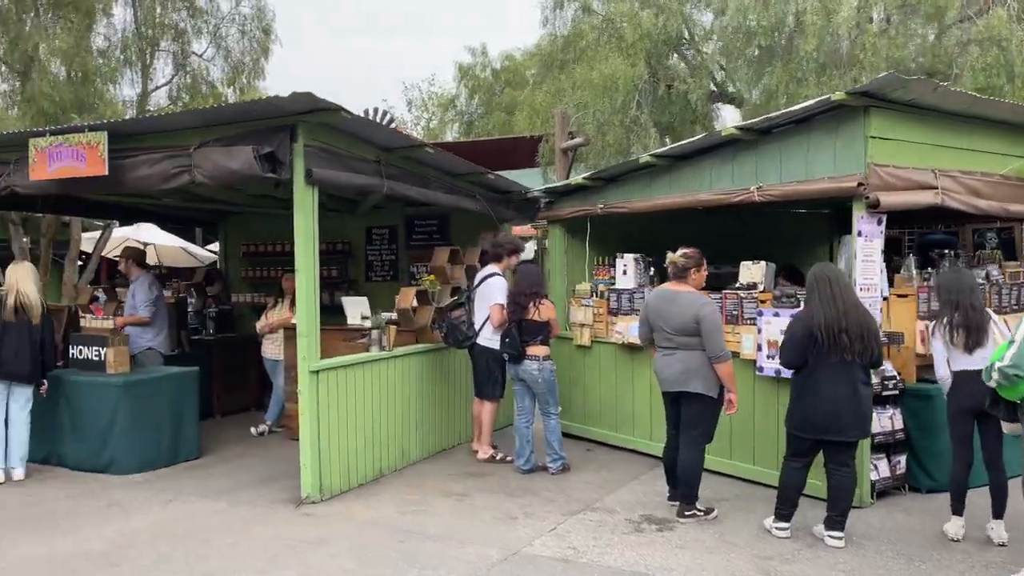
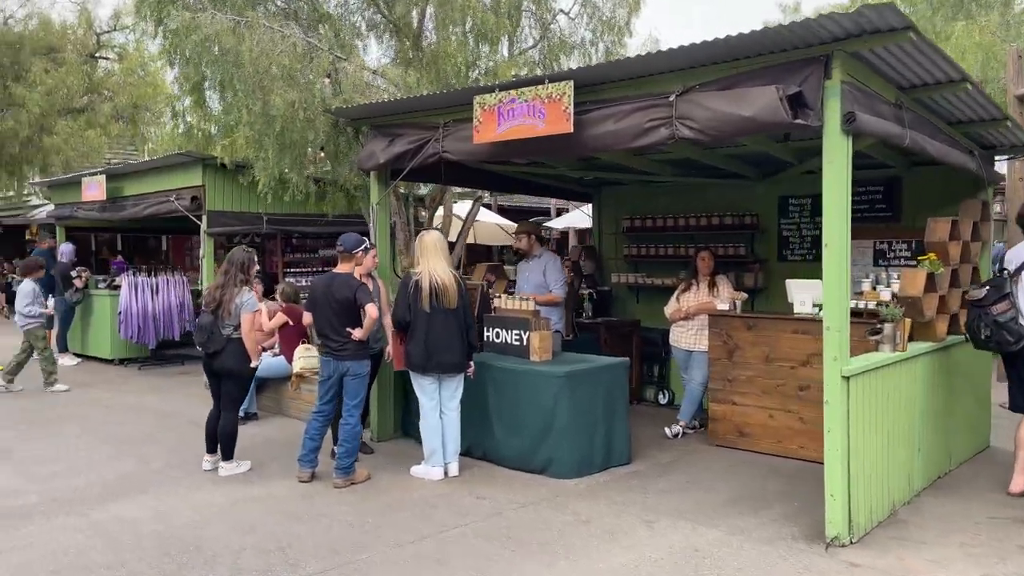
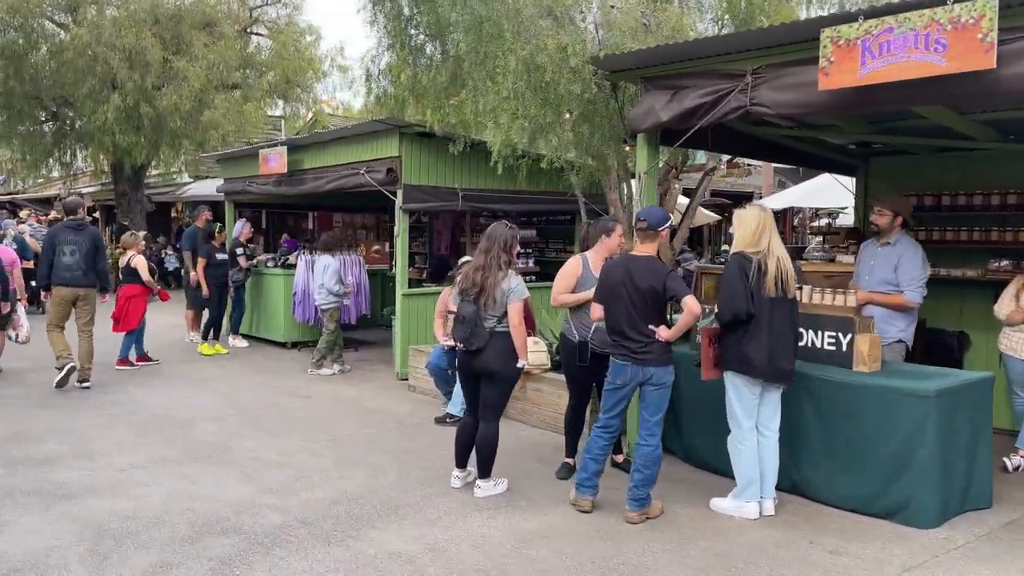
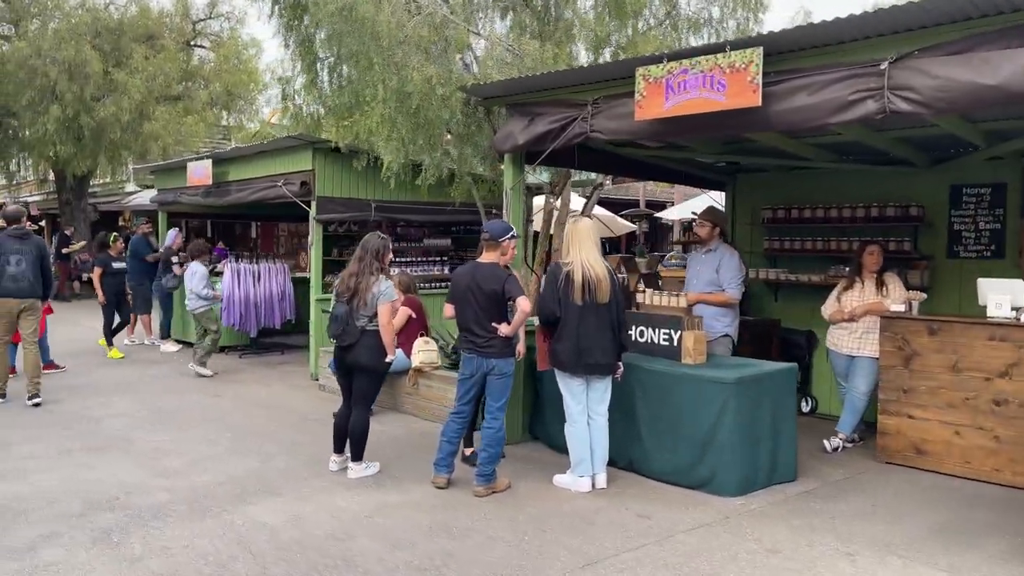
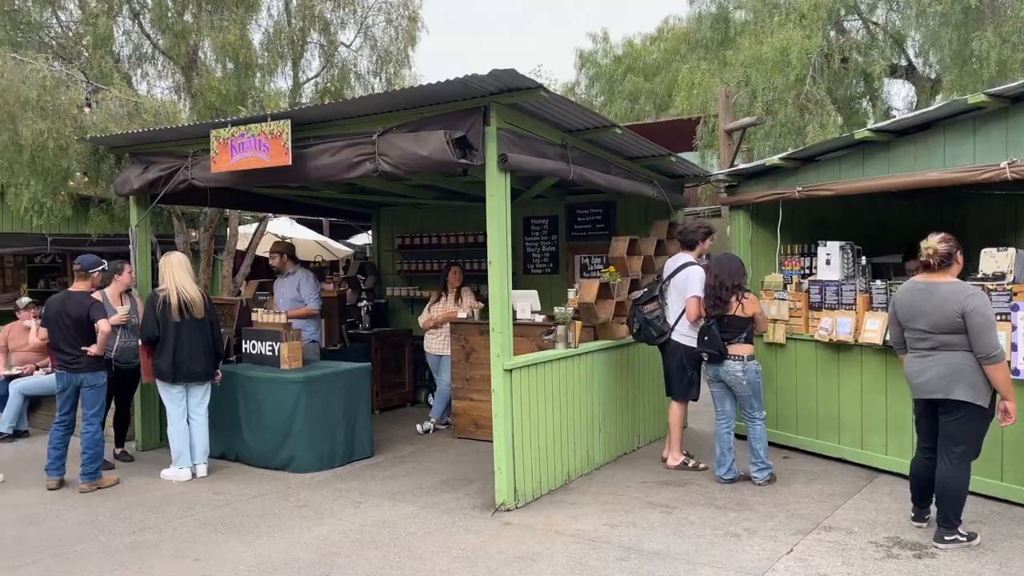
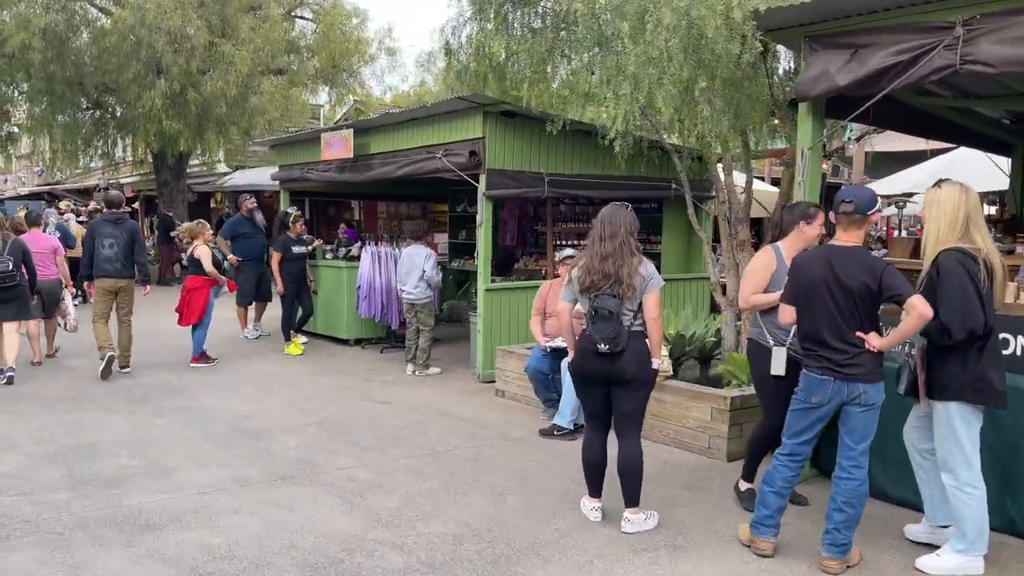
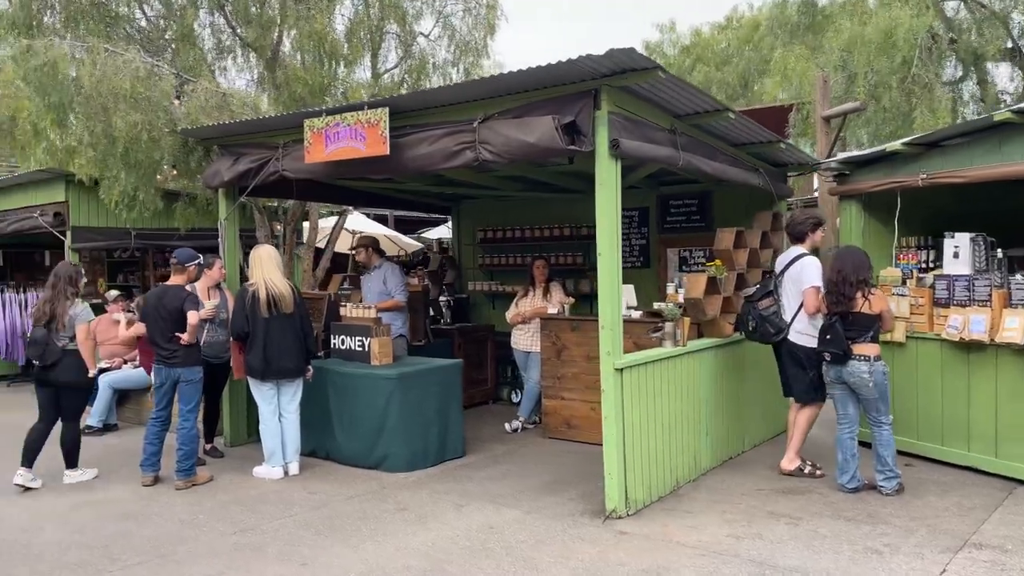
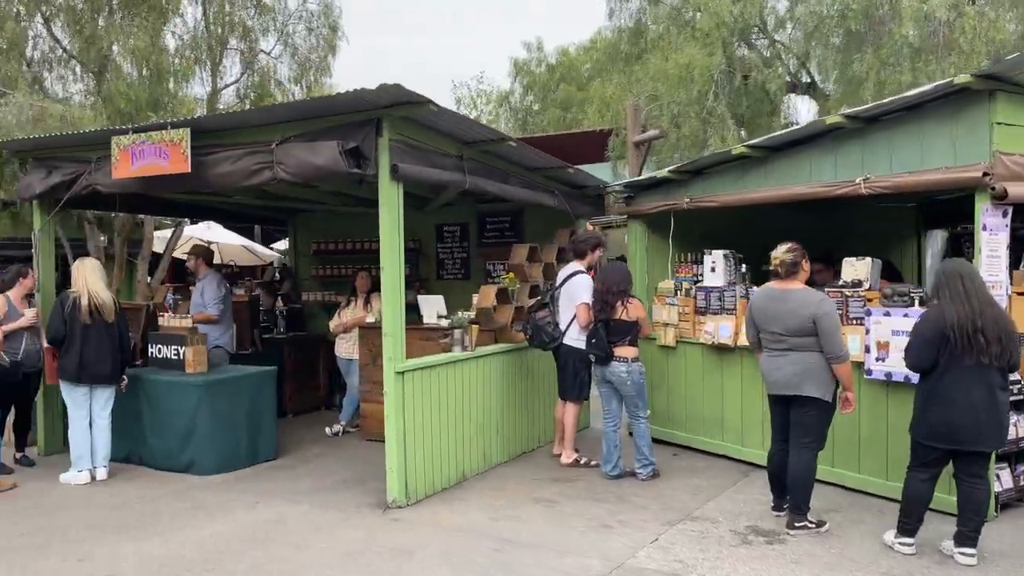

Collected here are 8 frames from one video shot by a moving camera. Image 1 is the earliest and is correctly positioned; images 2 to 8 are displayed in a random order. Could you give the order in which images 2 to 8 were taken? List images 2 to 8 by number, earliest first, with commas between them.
8, 5, 7, 2, 4, 3, 6
